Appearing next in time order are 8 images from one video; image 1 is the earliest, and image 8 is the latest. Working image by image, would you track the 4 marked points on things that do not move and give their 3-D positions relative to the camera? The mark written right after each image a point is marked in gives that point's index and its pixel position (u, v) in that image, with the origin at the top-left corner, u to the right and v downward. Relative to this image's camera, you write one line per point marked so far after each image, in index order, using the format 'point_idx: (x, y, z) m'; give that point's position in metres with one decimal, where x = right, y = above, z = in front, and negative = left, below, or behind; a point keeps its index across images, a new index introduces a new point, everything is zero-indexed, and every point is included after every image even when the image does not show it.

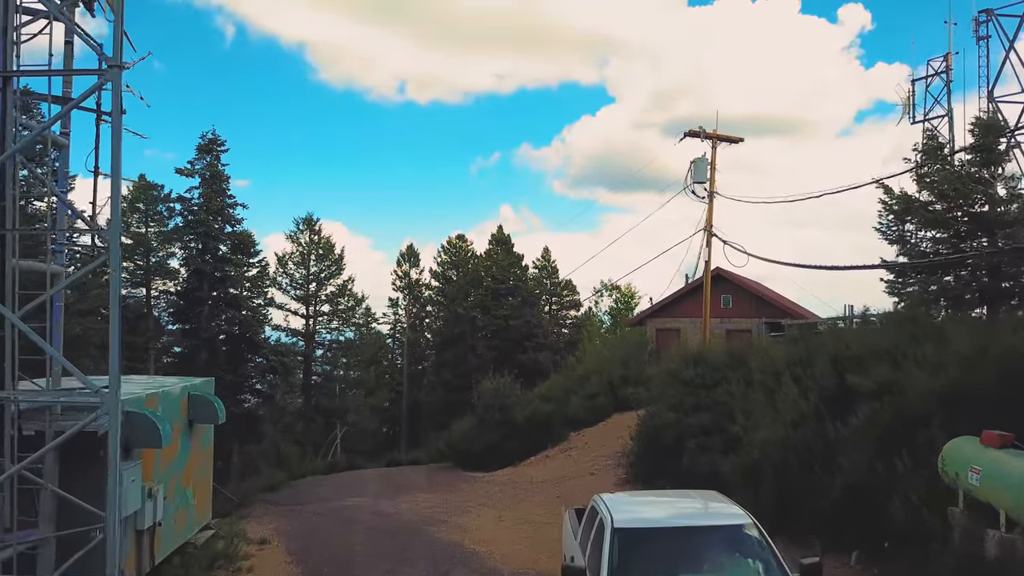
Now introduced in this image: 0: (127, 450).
0: (-5.2, -2.2, +10.7) m
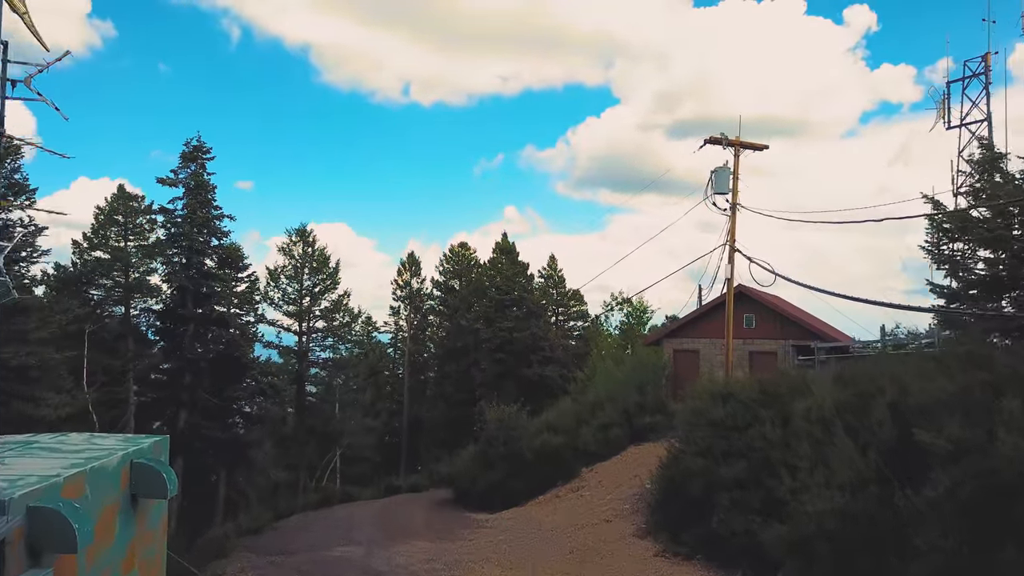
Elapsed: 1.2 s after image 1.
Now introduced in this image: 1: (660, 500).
0: (-5.1, -2.9, +8.4) m
1: (+3.7, -5.3, +19.7) m
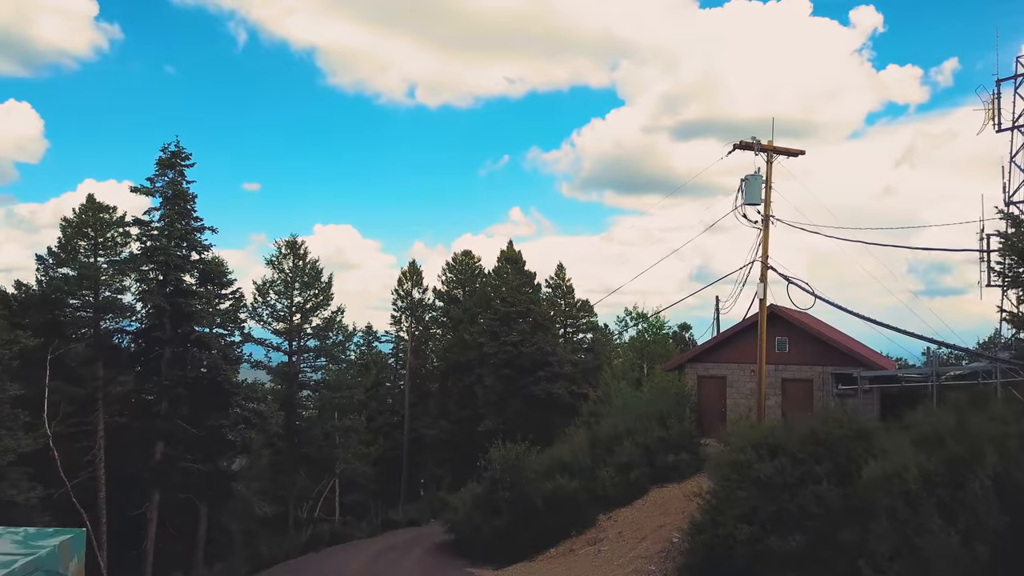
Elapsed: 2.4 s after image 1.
0: (-5.0, -3.5, +5.6) m
1: (+3.9, -6.0, +16.8) m
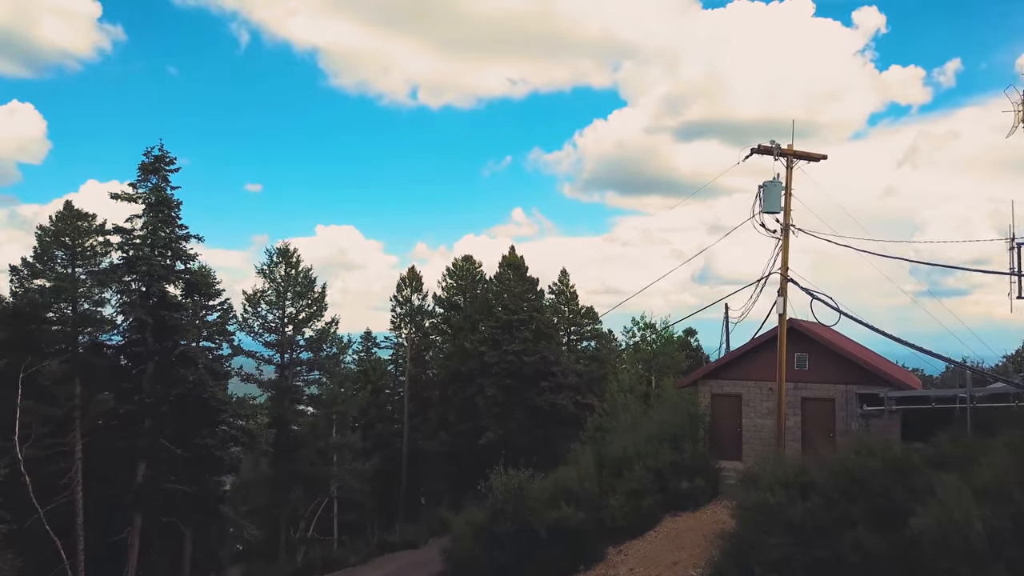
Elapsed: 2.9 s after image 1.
0: (-5.0, -3.9, +4.0) m
1: (+4.0, -6.4, +15.2) m
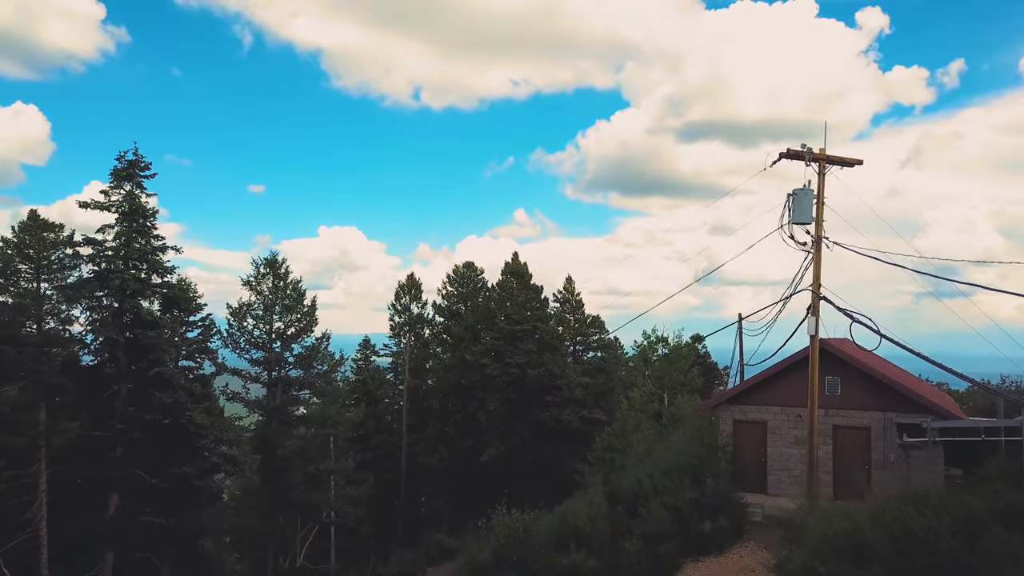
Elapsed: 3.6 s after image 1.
0: (-4.9, -4.4, +1.8) m
1: (+4.0, -6.9, +13.0) m
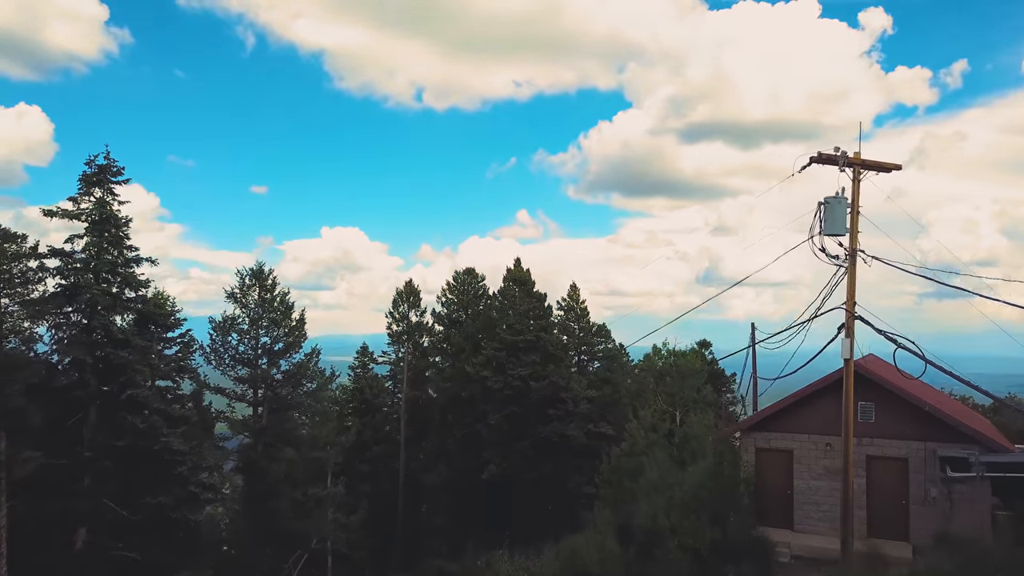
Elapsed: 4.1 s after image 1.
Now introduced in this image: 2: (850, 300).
0: (-4.9, -4.8, -0.2) m
1: (+4.1, -7.4, +10.9) m
2: (+8.3, -0.3, +19.3) m
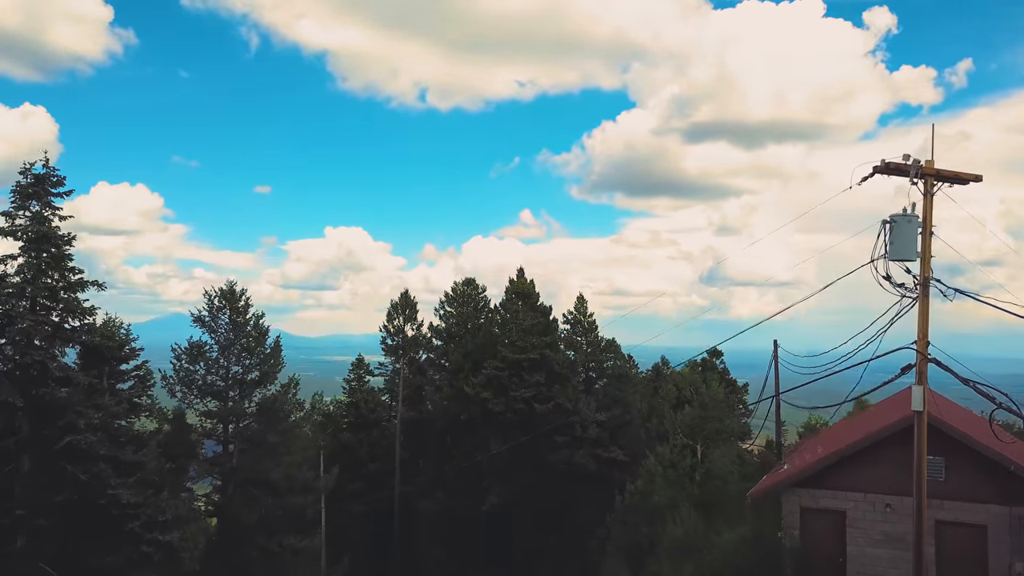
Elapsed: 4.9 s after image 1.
0: (-5.0, -5.6, -3.5) m
1: (+4.1, -8.1, +7.6) m
2: (+8.4, -1.0, +15.9) m
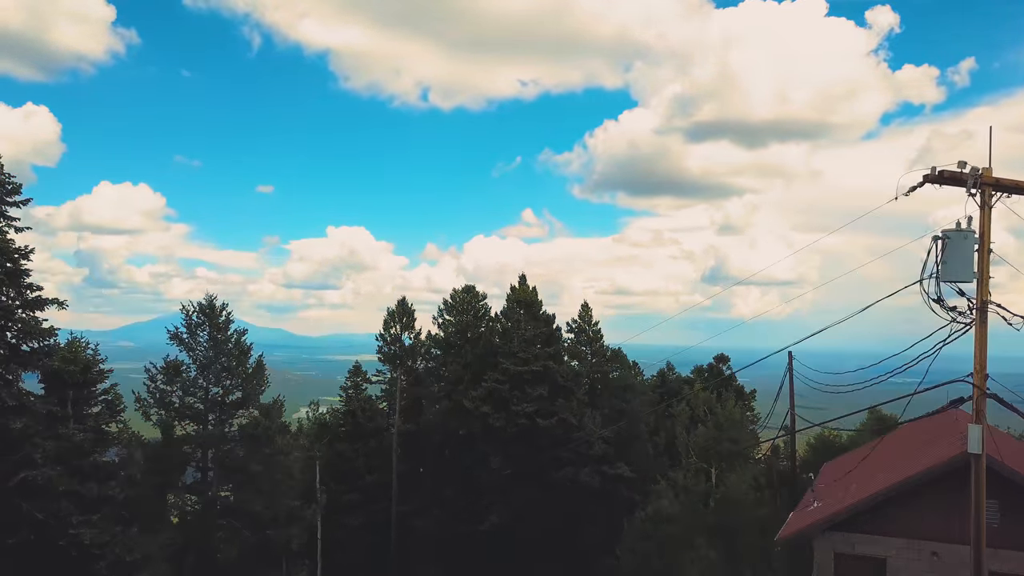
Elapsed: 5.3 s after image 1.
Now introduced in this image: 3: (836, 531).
0: (-5.0, -6.1, -5.5) m
1: (+4.1, -8.6, +5.6) m
2: (+8.4, -1.5, +14.0) m
3: (+7.1, -5.3, +17.1) m
